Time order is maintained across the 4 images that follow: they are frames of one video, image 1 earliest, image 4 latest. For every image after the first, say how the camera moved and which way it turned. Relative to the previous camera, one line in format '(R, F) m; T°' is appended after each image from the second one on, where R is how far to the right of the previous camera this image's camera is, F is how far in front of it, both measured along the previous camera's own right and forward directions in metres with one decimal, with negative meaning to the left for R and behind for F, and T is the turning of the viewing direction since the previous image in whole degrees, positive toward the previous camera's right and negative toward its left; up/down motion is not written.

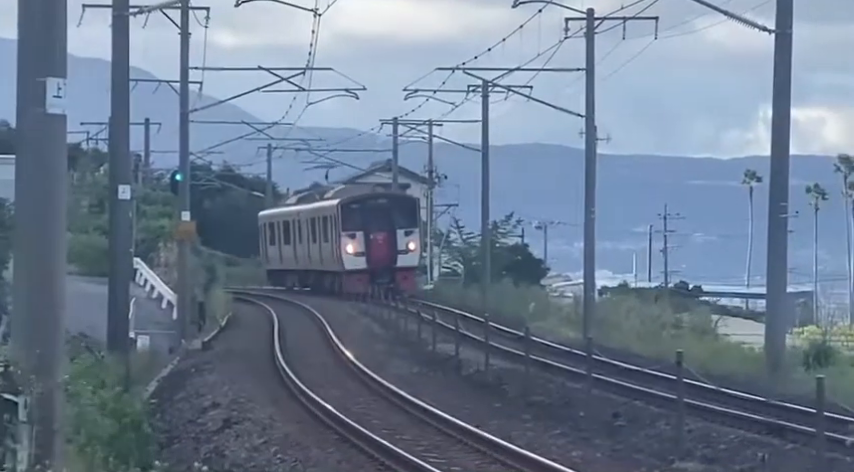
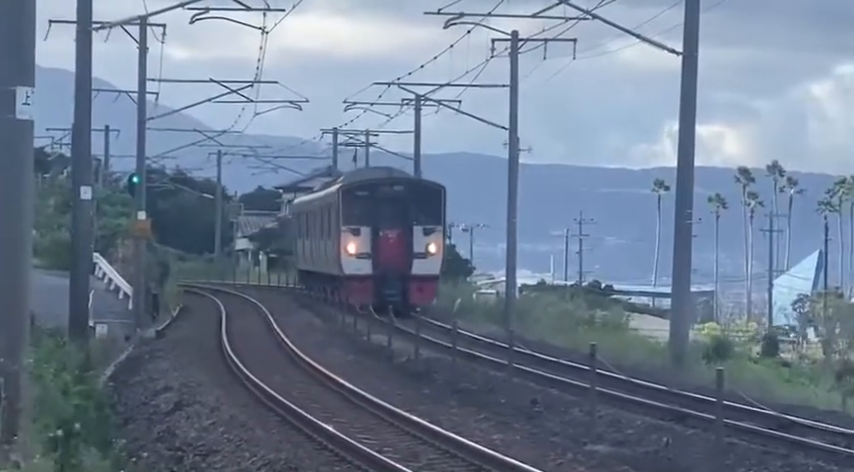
(+0.4, -1.8) m; +1°
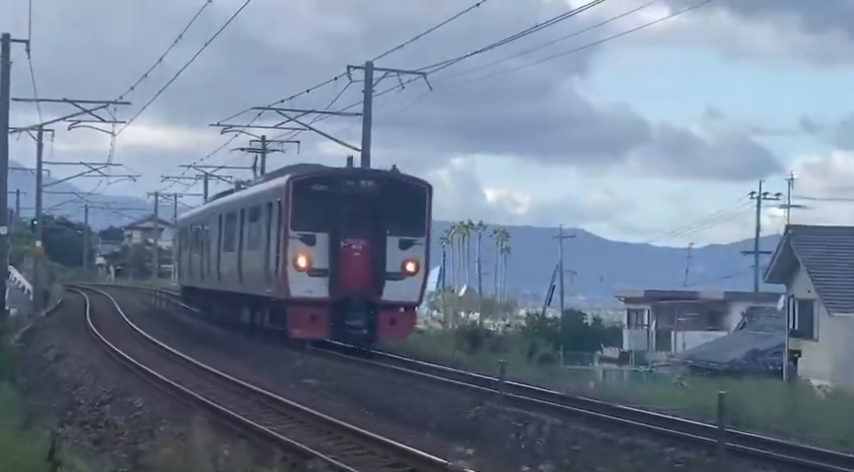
(+2.2, -14.9) m; +4°
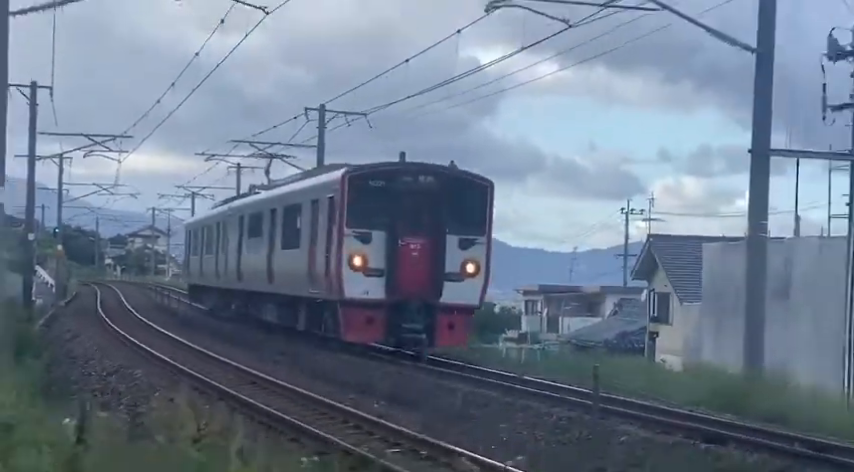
(+1.4, -9.4) m; 0°
